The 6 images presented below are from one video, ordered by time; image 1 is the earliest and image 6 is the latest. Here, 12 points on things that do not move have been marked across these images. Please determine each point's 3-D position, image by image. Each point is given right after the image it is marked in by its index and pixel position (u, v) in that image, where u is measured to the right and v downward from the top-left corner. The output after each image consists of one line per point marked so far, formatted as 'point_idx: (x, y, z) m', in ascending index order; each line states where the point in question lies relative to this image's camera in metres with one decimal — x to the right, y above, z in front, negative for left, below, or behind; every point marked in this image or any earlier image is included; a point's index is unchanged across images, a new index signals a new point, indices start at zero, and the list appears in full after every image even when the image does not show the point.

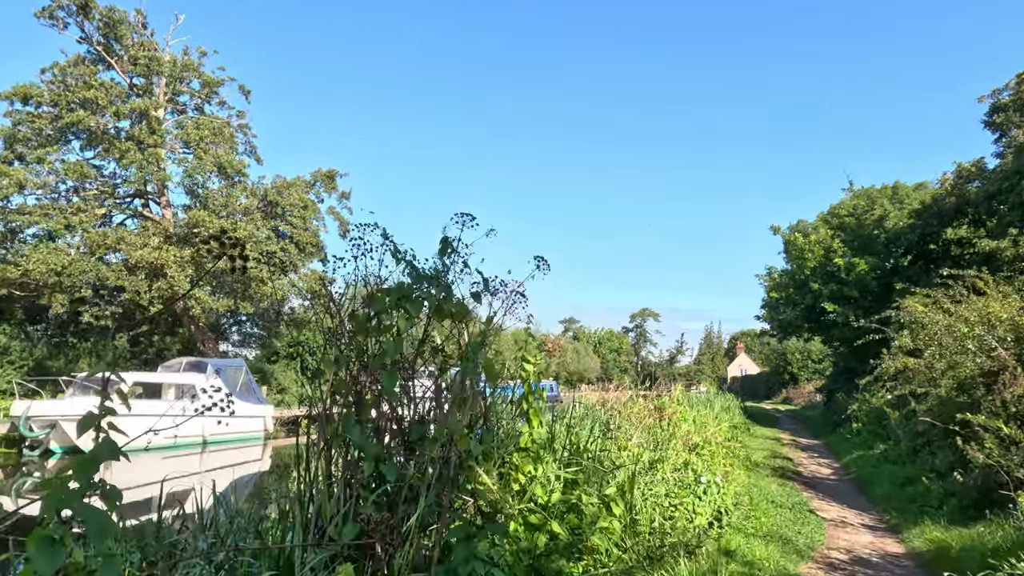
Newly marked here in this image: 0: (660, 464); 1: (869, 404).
0: (+1.4, -1.7, +6.3) m
1: (+8.2, -2.7, +15.2) m
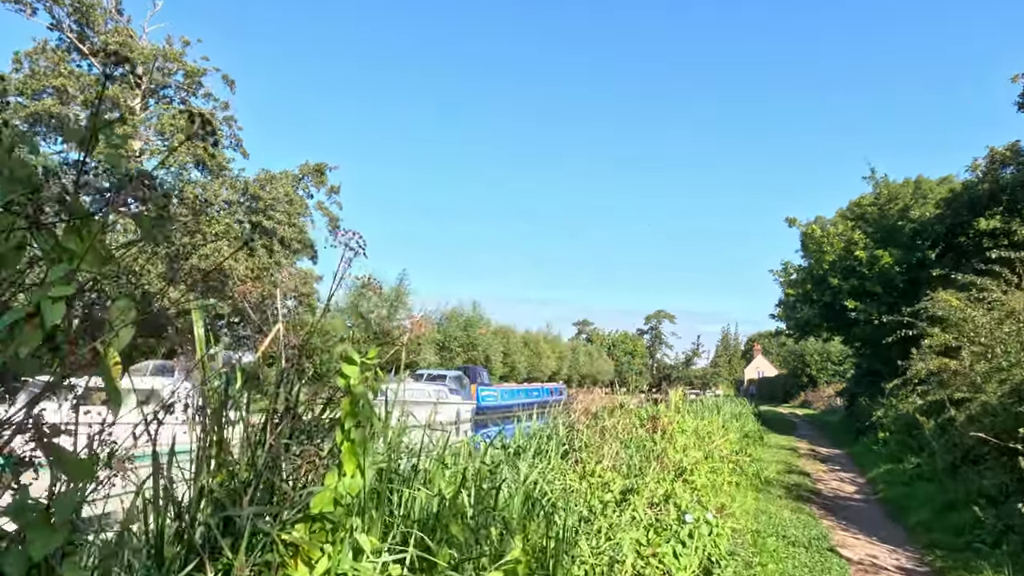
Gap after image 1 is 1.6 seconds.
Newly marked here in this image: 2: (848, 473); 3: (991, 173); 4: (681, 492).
0: (+0.9, -1.6, +4.8) m
1: (+7.8, -2.5, +13.5) m
2: (+6.5, -3.6, +12.7) m
3: (+12.6, +3.0, +17.6) m
4: (+1.4, -1.7, +5.5) m
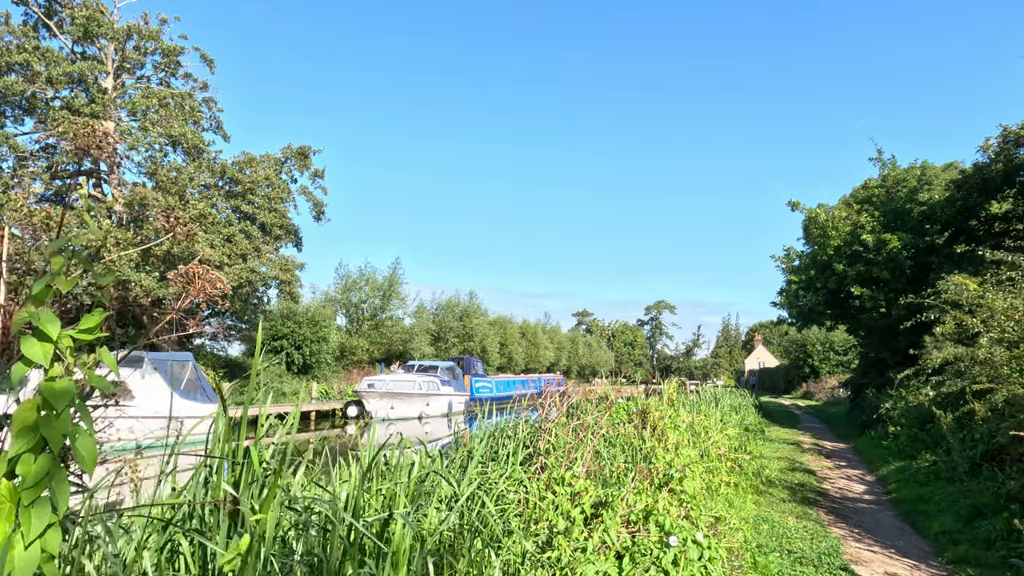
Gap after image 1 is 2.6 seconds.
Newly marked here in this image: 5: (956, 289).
0: (+0.5, -1.4, +3.9) m
1: (+7.5, -2.2, +12.6) m
2: (+6.1, -3.2, +11.8) m
3: (+12.3, +3.4, +16.6) m
4: (+1.1, -1.5, +4.5) m
5: (+8.5, 0.0, +12.7) m
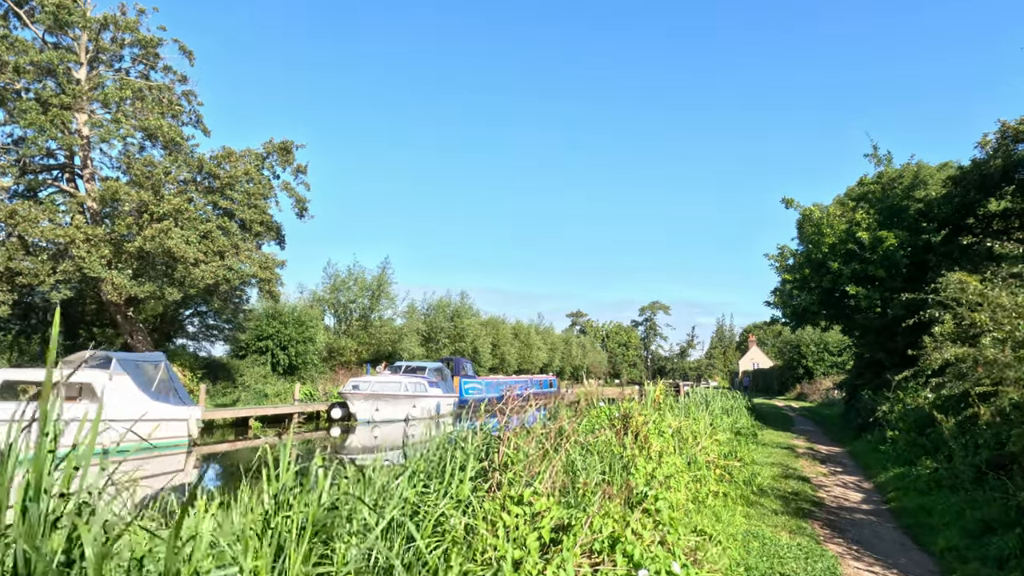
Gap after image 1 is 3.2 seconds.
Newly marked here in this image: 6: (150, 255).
0: (+0.2, -1.3, +3.3) m
1: (+7.2, -2.1, +12.1) m
2: (+5.8, -3.2, +11.3) m
3: (+11.9, +3.4, +16.1) m
4: (+0.8, -1.4, +3.9) m
5: (+8.1, 0.0, +12.1) m
6: (-10.2, +0.9, +18.7) m
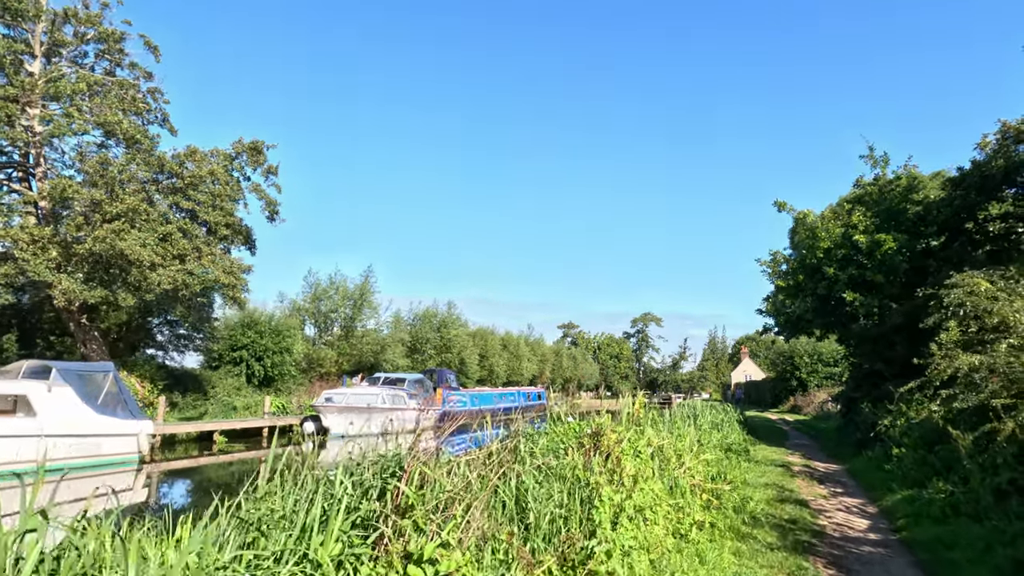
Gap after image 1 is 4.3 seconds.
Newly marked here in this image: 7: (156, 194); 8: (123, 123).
0: (-0.2, -1.2, +2.2) m
1: (+6.6, -2.2, +11.0) m
2: (+5.3, -3.2, +10.2) m
3: (+11.4, +3.3, +15.2) m
4: (+0.3, -1.3, +2.8) m
5: (+7.6, 0.0, +11.1) m
6: (-10.8, +0.8, +17.5) m
7: (-10.3, +2.7, +19.1) m
8: (-11.2, +4.8, +19.1) m
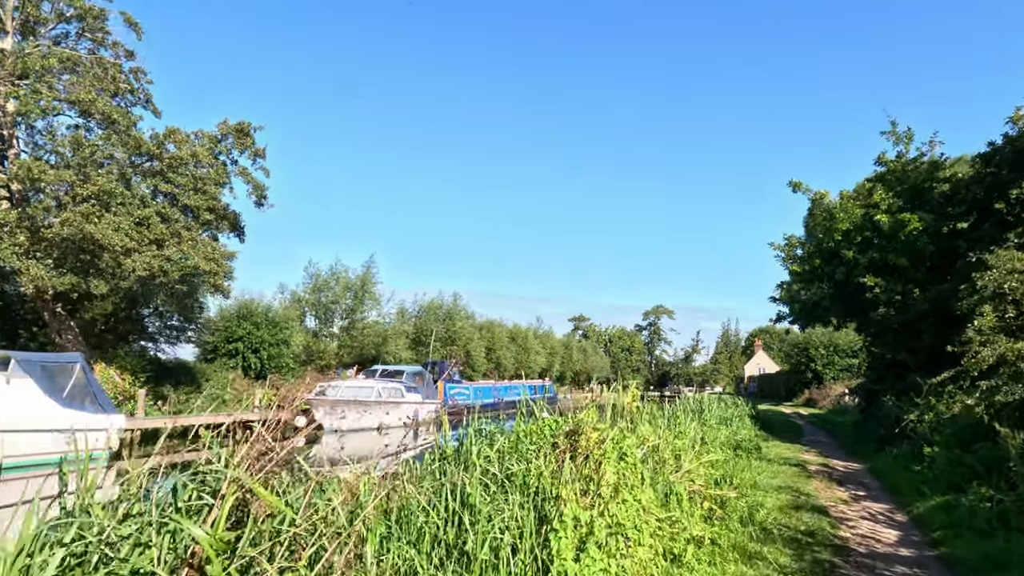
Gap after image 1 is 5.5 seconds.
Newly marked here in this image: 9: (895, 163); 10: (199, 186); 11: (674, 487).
0: (-0.6, -1.0, +1.1) m
1: (+6.4, -1.9, +9.8) m
2: (+5.0, -2.9, +9.0) m
3: (+11.2, +3.7, +13.8) m
4: (-0.1, -1.1, +1.7) m
5: (+7.3, +0.3, +9.9) m
6: (-10.9, +1.1, +16.5) m
7: (-10.4, +3.0, +18.1) m
8: (-11.3, +5.1, +18.2) m
9: (+11.4, +3.7, +19.7) m
10: (-9.3, +3.0, +19.8) m
11: (+1.5, -1.8, +6.0) m
